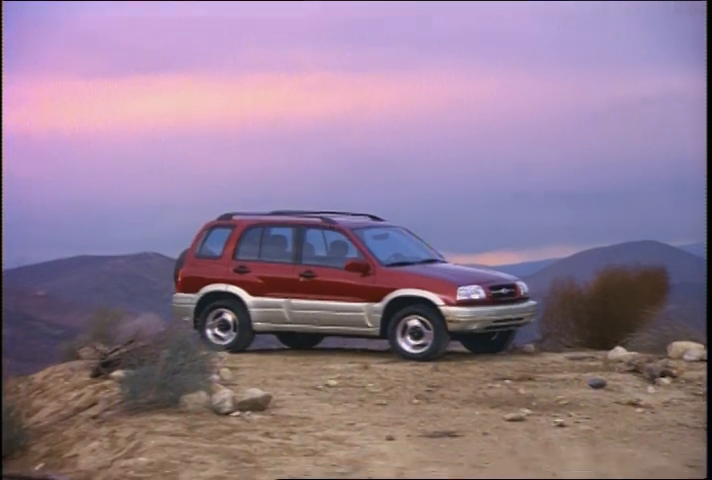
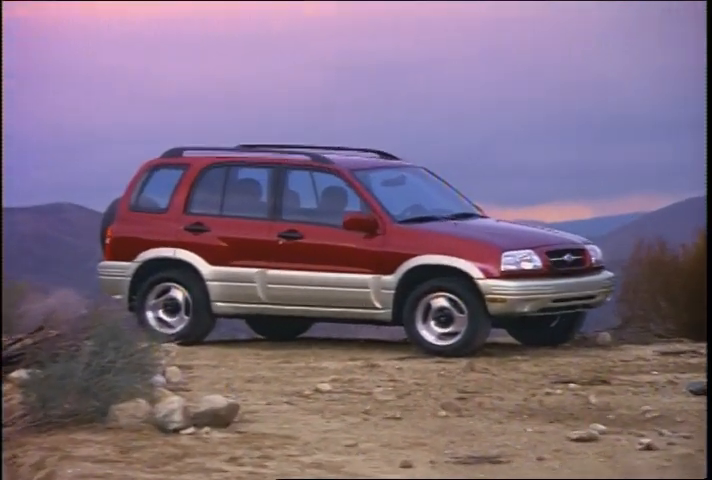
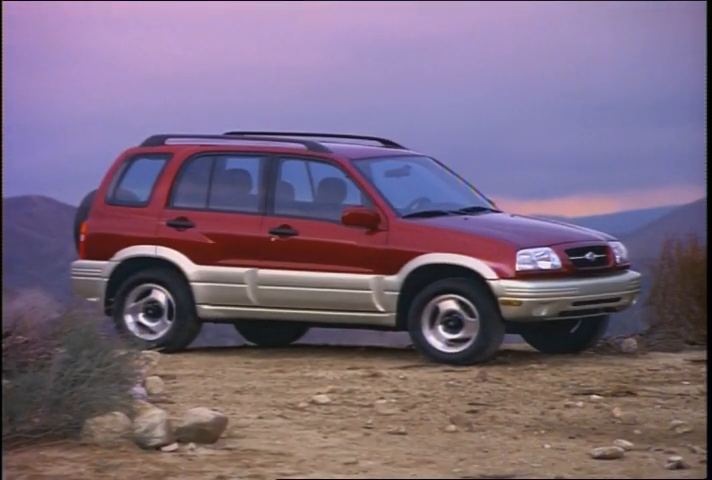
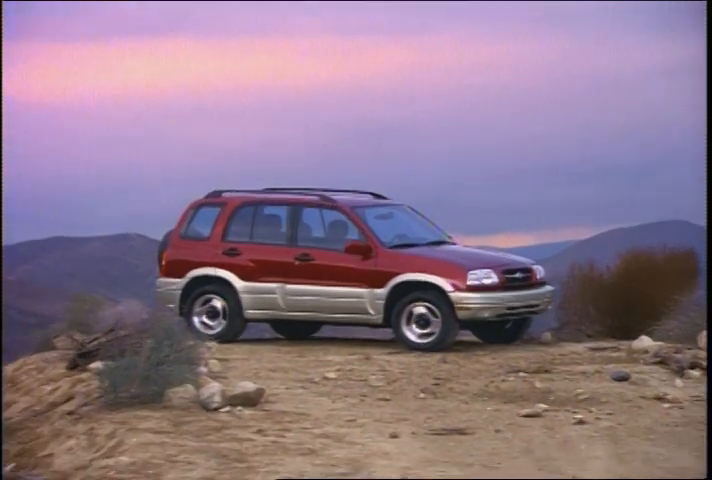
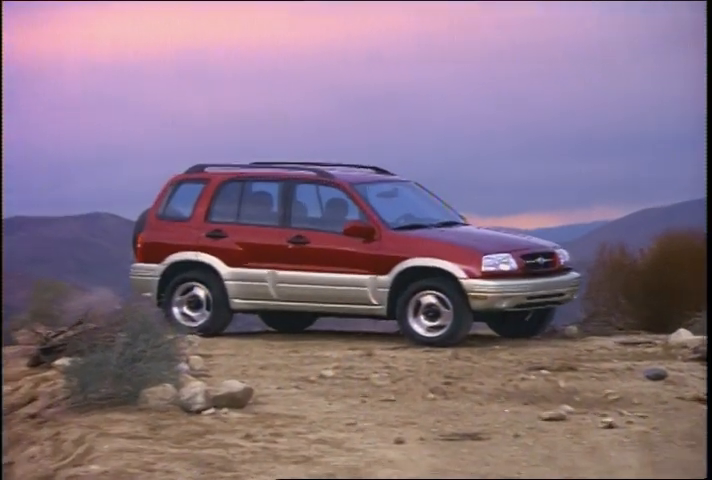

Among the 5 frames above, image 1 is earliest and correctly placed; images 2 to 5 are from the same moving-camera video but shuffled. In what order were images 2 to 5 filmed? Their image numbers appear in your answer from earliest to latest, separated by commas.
4, 5, 2, 3
